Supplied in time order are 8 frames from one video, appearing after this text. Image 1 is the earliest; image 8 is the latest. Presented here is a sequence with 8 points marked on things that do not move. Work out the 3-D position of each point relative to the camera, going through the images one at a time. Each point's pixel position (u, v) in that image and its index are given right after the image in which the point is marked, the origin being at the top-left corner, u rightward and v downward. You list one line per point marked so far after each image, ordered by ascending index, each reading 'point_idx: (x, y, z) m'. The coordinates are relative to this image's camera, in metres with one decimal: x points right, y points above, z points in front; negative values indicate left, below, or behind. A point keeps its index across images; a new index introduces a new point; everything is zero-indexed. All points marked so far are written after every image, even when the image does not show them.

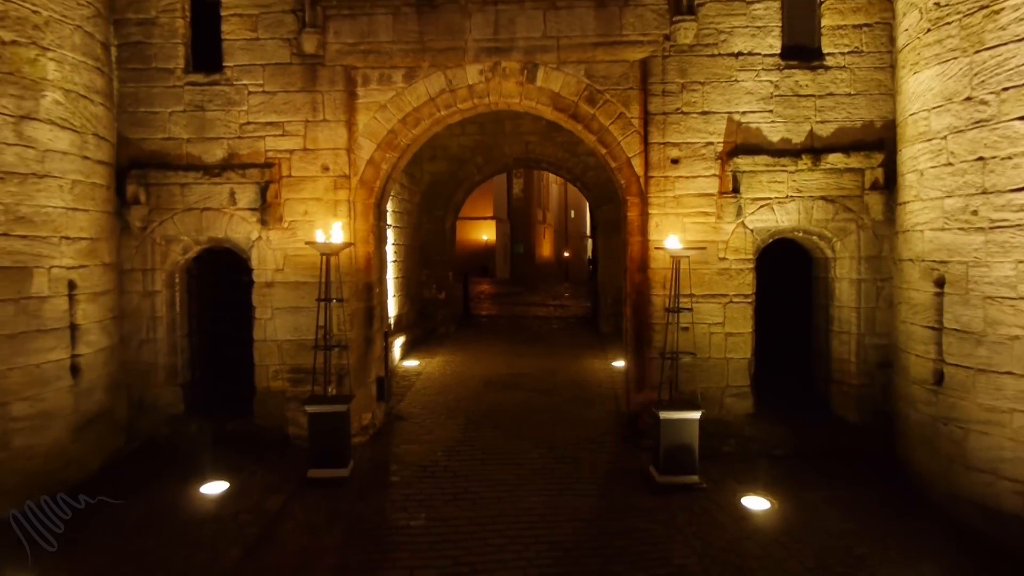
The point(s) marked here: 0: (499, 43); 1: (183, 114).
0: (-0.1, +1.7, +5.7) m
1: (-2.4, +1.2, +5.9) m
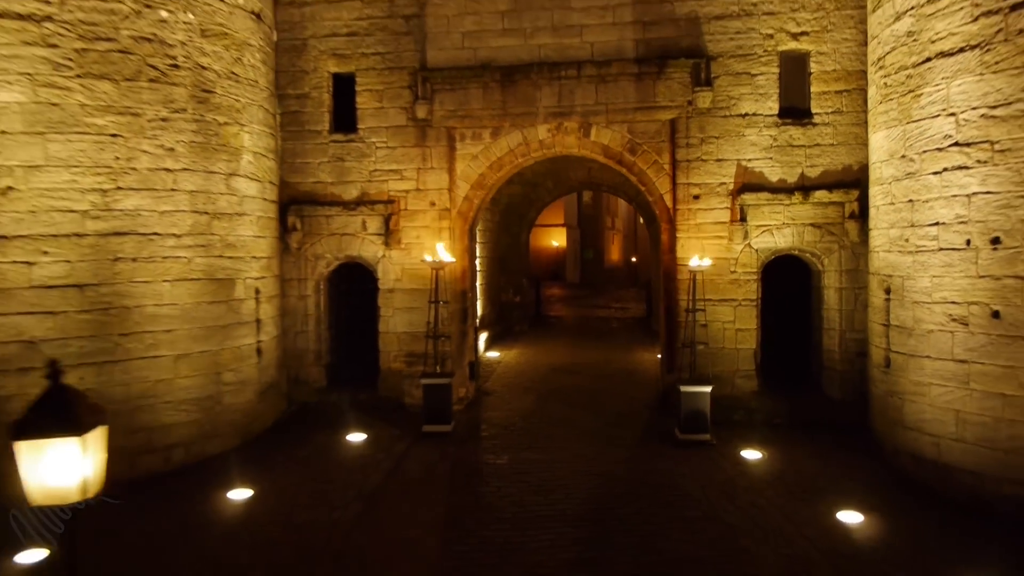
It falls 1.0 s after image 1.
0: (+0.5, +1.6, +7.5) m
1: (-1.8, +1.2, +8.0) m
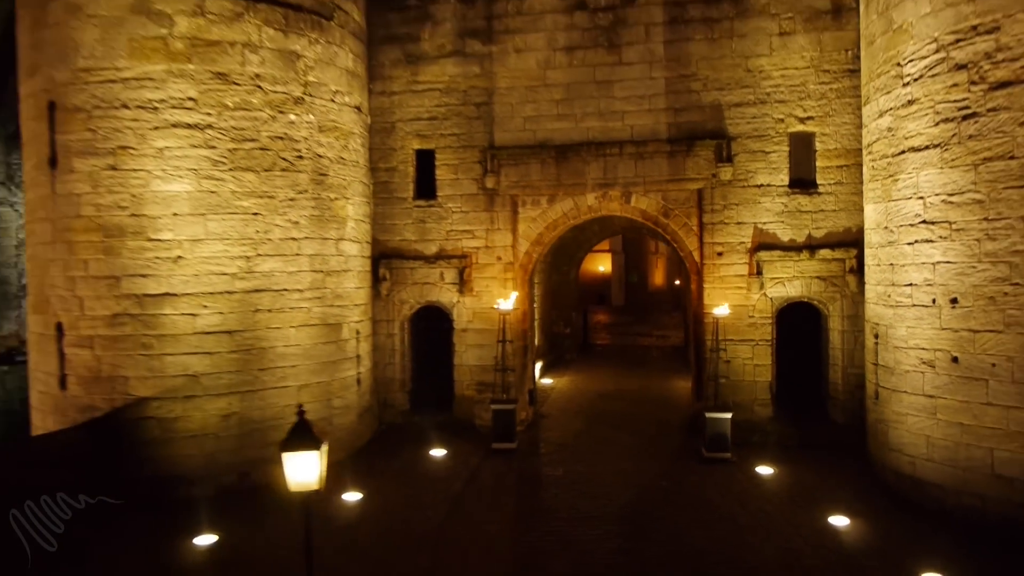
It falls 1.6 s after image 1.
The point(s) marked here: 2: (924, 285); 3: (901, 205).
0: (+1.0, +1.2, +9.0) m
1: (-1.2, +0.7, +9.6) m
2: (+3.4, 0.0, +6.9) m
3: (+3.4, +0.7, +7.2) m
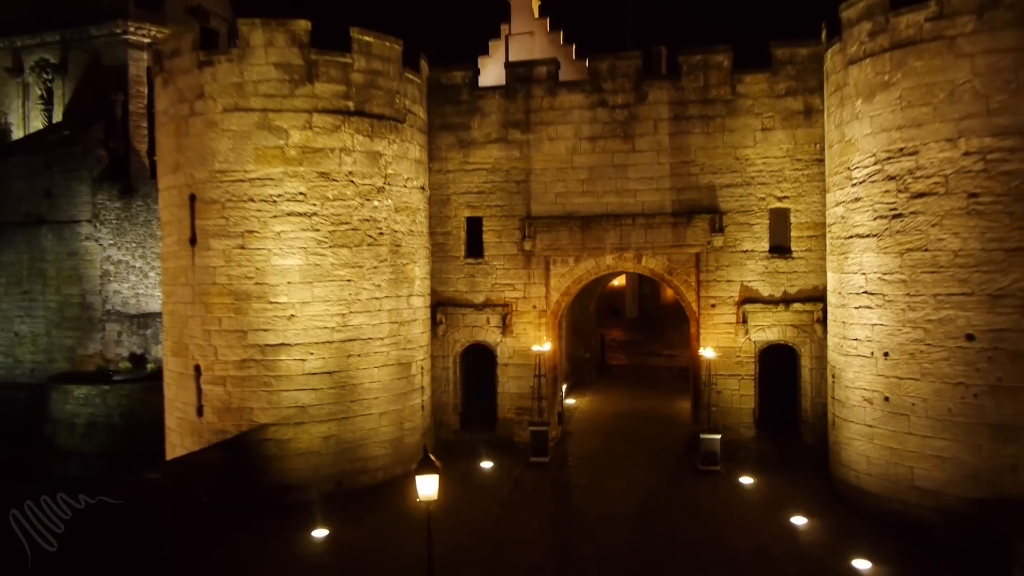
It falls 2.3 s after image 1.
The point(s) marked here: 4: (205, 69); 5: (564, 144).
0: (+1.5, +0.6, +11.2) m
1: (-0.7, +0.1, +11.8) m
2: (+3.9, -0.6, +9.0) m
3: (+3.8, +0.1, +9.3) m
4: (-3.6, +2.6, +9.7) m
5: (+0.7, +2.0, +11.4) m
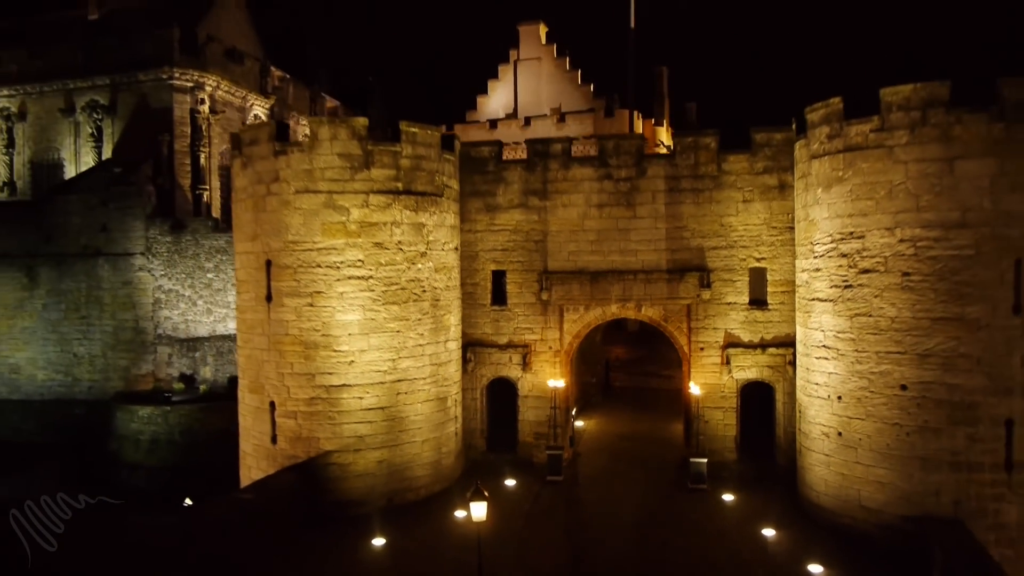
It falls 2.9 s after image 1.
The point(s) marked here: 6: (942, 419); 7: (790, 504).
0: (+1.8, -0.1, +13.2) m
1: (-0.4, -0.6, +13.8) m
2: (+4.2, -1.3, +11.0) m
3: (+4.1, -0.6, +11.3) m
4: (-3.3, +1.9, +11.8) m
5: (+1.0, +1.3, +13.4) m
6: (+5.2, -1.5, +9.9) m
7: (+4.0, -3.1, +11.8) m
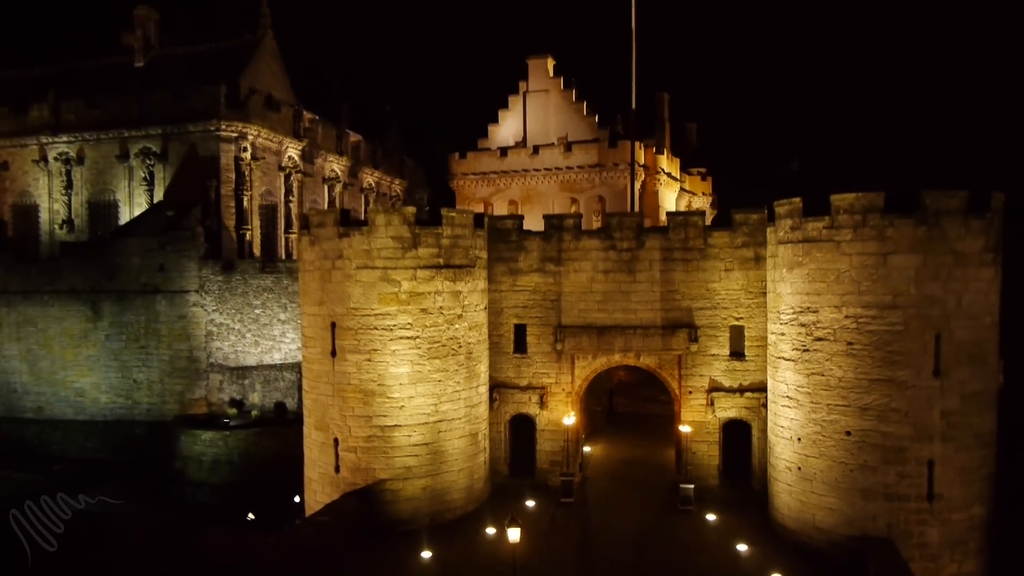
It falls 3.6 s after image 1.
0: (+2.2, -1.1, +15.8) m
1: (0.0, -1.6, +16.4) m
2: (+4.6, -2.3, +13.6) m
3: (+4.5, -1.6, +13.9) m
4: (-2.9, +0.9, +14.3) m
5: (+1.4, +0.3, +16.0) m
6: (+5.5, -2.6, +12.4) m
7: (+4.4, -4.1, +14.4) m
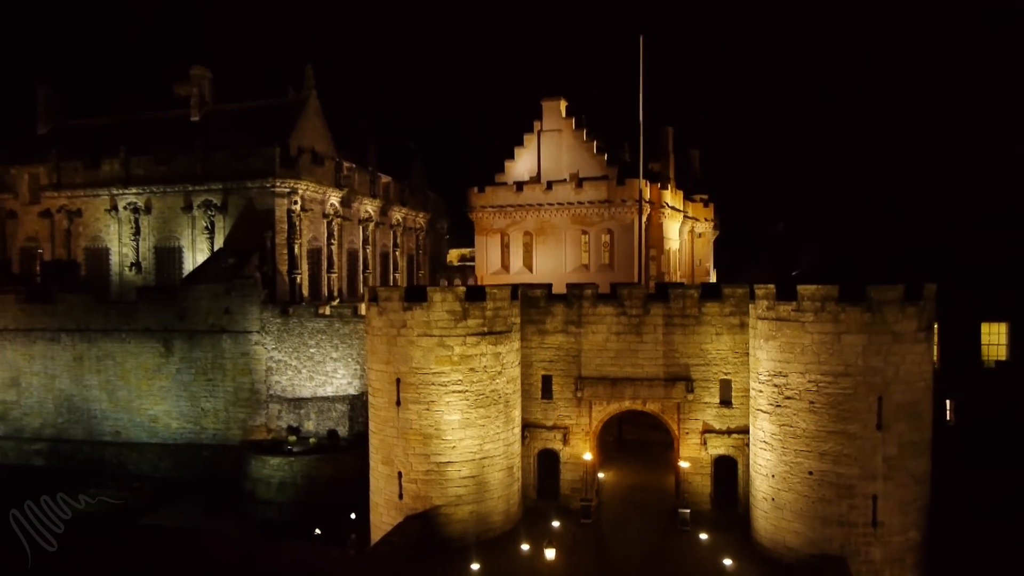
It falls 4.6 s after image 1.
0: (+2.9, -2.5, +19.2) m
1: (+0.7, -3.0, +19.8) m
2: (+5.2, -3.7, +17.0) m
3: (+5.2, -3.0, +17.3) m
4: (-2.3, -0.5, +17.8) m
5: (+2.1, -1.1, +19.4) m
6: (+6.2, -3.9, +15.8) m
7: (+5.0, -5.5, +17.8) m
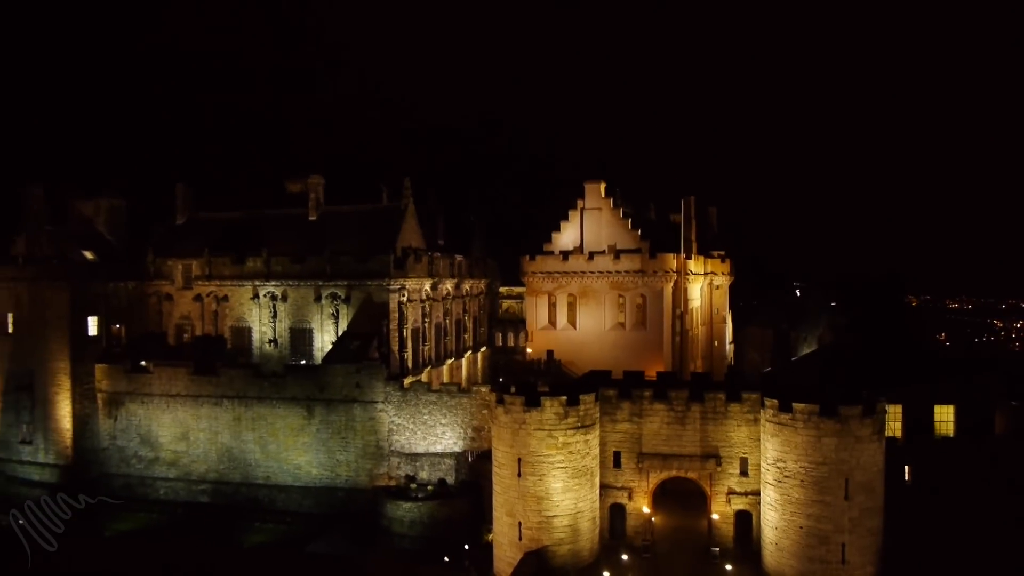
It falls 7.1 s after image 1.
0: (+5.6, -6.0, +27.4) m
1: (+3.4, -6.4, +28.0) m
2: (+7.9, -7.1, +25.1) m
3: (+7.9, -6.4, +25.4) m
4: (+0.4, -3.9, +26.1) m
5: (+4.8, -4.6, +27.6) m
6: (+8.9, -7.4, +23.9) m
7: (+7.7, -8.9, +25.9) m
